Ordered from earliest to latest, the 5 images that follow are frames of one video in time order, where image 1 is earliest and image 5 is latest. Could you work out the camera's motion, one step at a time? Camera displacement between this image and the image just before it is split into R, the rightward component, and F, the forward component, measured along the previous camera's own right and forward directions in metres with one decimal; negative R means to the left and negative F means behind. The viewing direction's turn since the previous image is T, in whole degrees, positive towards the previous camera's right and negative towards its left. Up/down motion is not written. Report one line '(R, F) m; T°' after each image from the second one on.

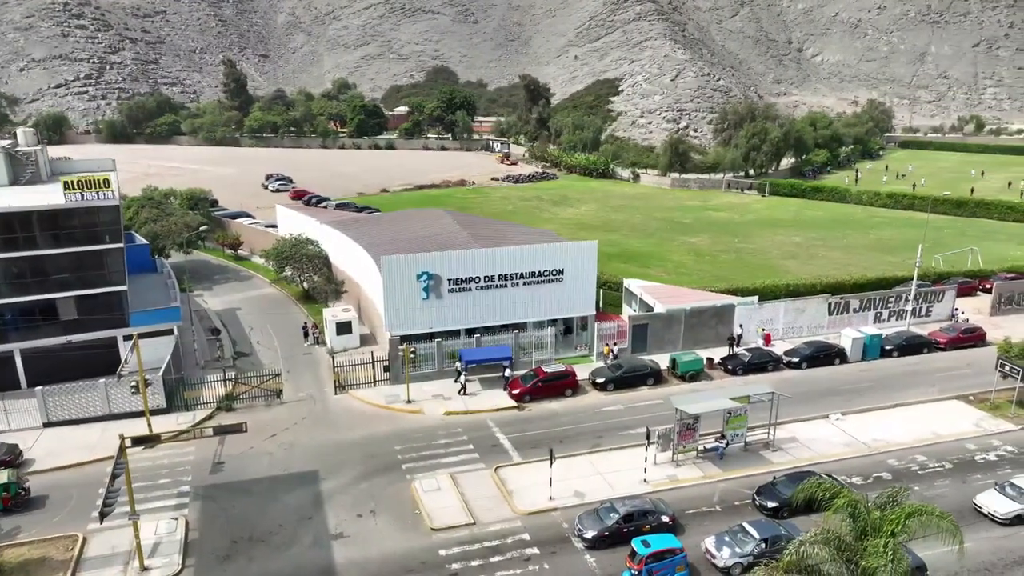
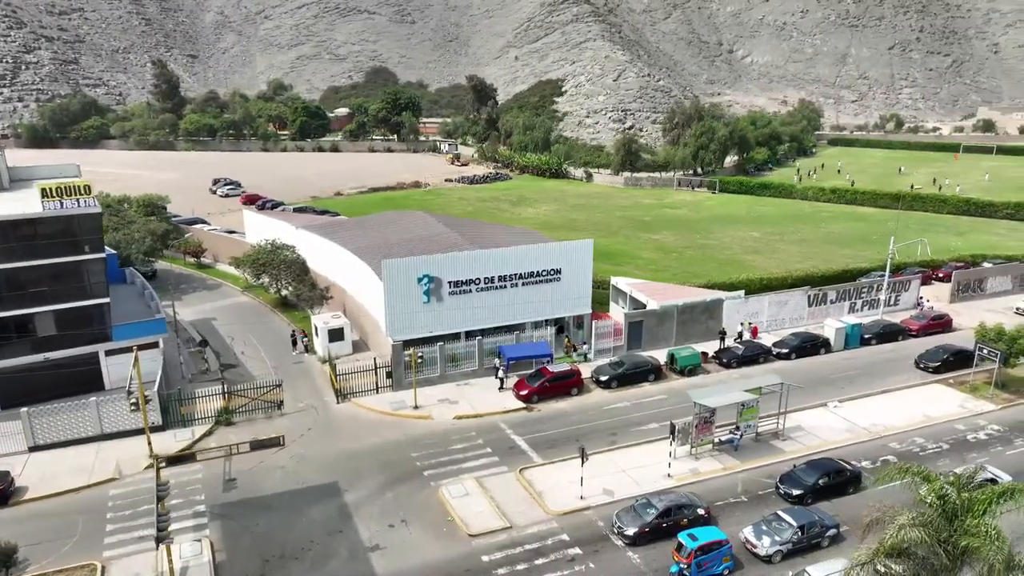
(-3.2, +0.3) m; +5°
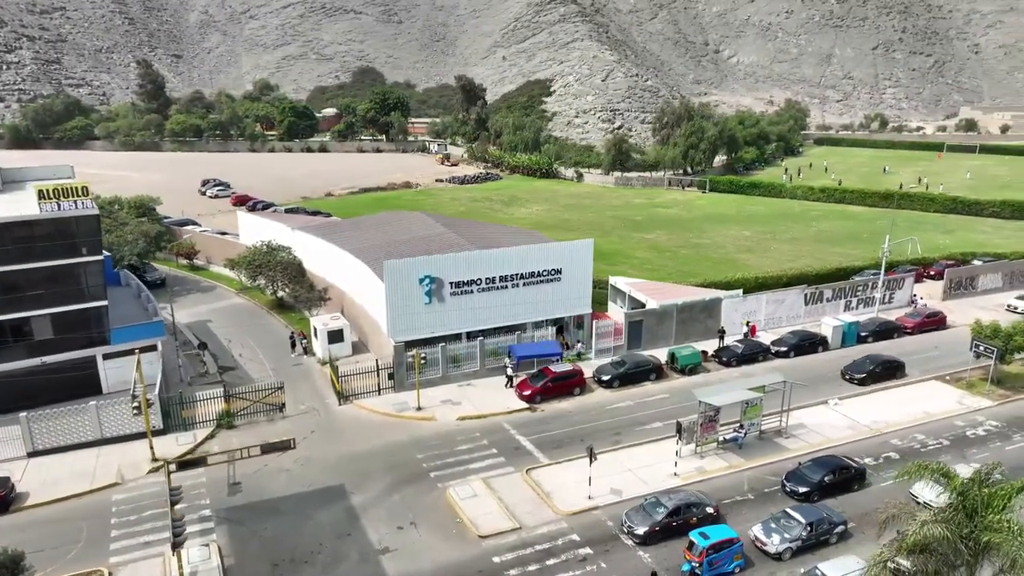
(-0.7, 0.0) m; +1°
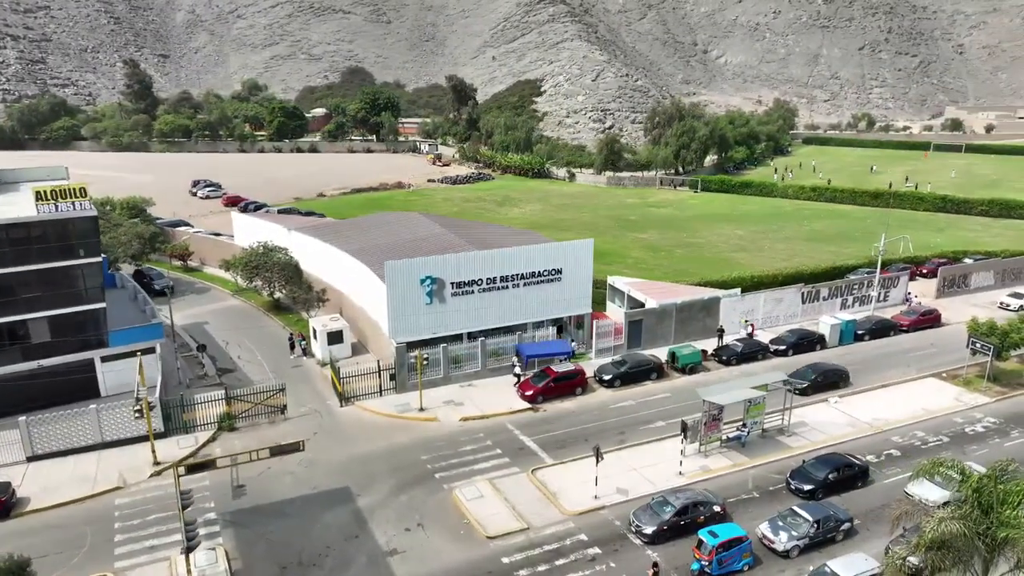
(-0.6, 0.0) m; +1°
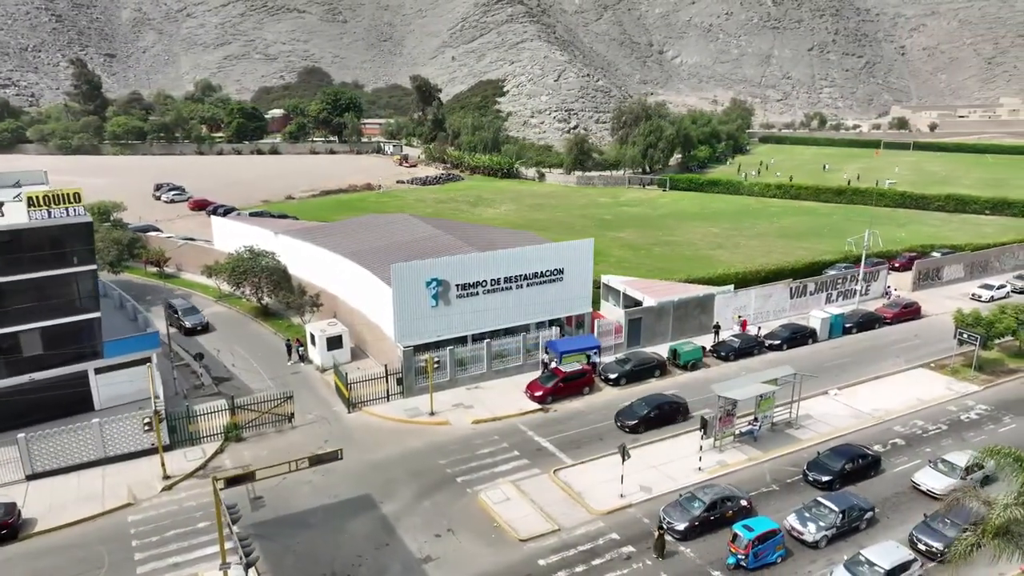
(-2.4, +0.2) m; +4°
